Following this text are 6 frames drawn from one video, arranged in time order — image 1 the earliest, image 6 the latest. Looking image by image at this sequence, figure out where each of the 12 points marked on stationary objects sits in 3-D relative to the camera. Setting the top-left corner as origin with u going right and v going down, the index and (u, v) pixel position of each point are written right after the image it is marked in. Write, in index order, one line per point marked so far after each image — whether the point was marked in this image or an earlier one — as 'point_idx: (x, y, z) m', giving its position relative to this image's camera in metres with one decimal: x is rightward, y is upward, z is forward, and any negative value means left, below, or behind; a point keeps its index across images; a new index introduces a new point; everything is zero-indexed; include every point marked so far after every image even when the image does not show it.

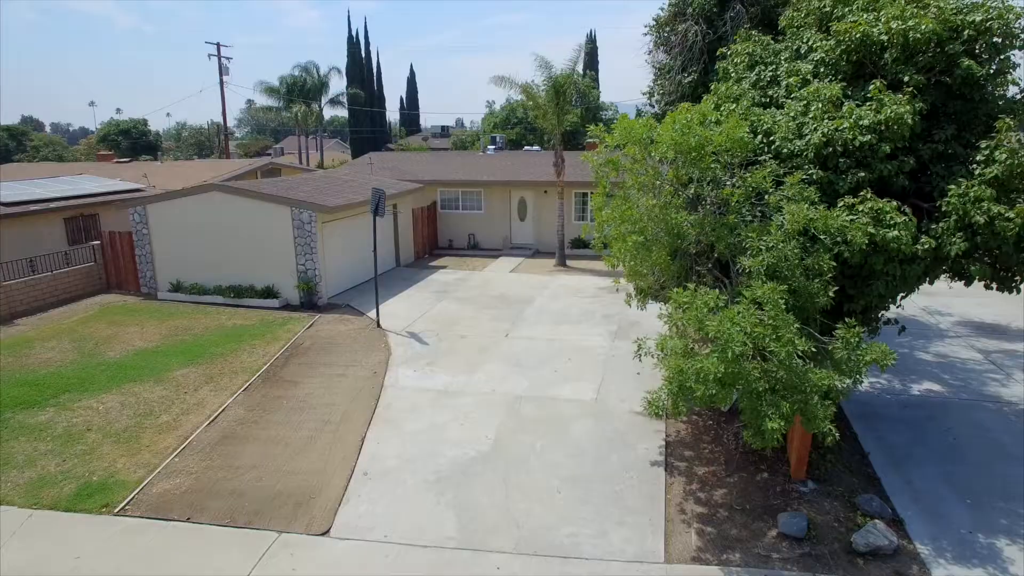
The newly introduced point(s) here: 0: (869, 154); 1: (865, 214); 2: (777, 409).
0: (+3.6, +1.4, +6.6) m
1: (+3.4, +0.7, +6.2) m
2: (+2.2, -1.0, +5.3) m
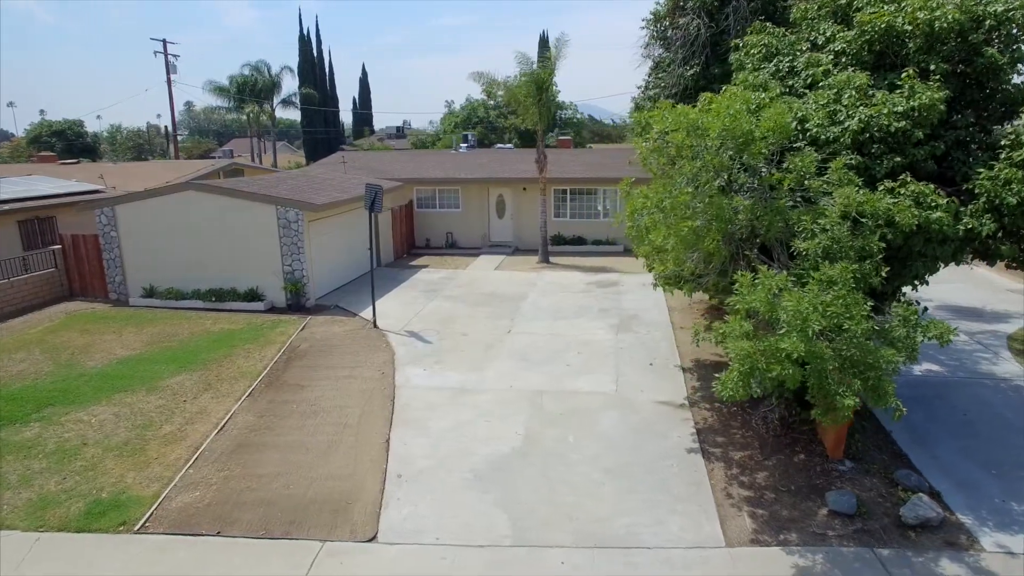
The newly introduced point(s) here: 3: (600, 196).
0: (+4.1, +1.6, +6.8) m
1: (+3.9, +0.9, +6.4) m
2: (+2.8, -0.8, +5.4) m
3: (+2.5, +2.6, +18.5) m
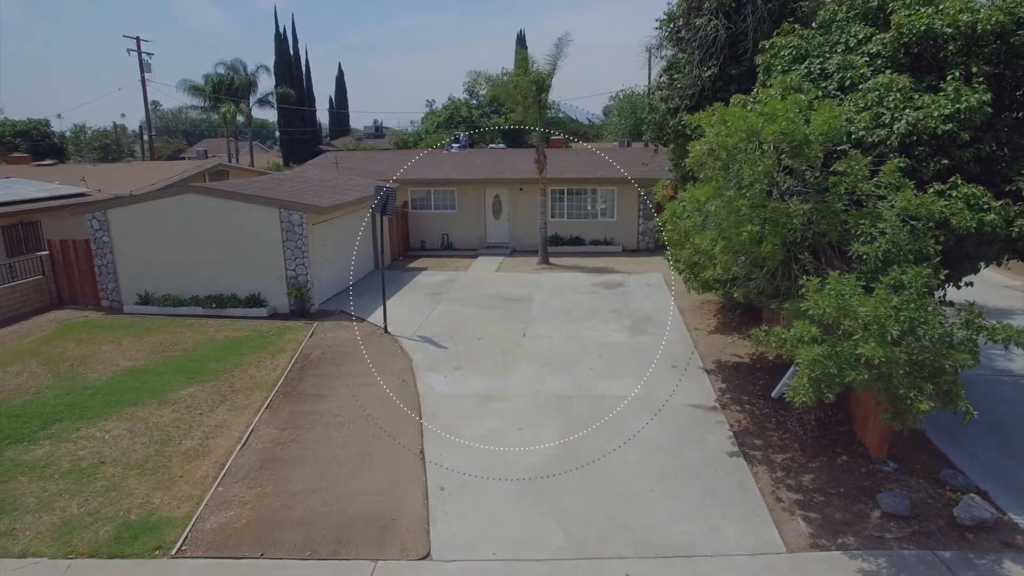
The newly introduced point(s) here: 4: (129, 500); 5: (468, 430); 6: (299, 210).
0: (+4.6, +1.5, +6.9) m
1: (+4.4, +0.9, +6.4) m
2: (+3.4, -0.9, +5.4) m
3: (+2.4, +2.6, +18.5) m
4: (-4.3, -2.4, +7.2) m
5: (-0.6, -1.9, +8.7) m
6: (-4.2, +1.5, +12.8) m
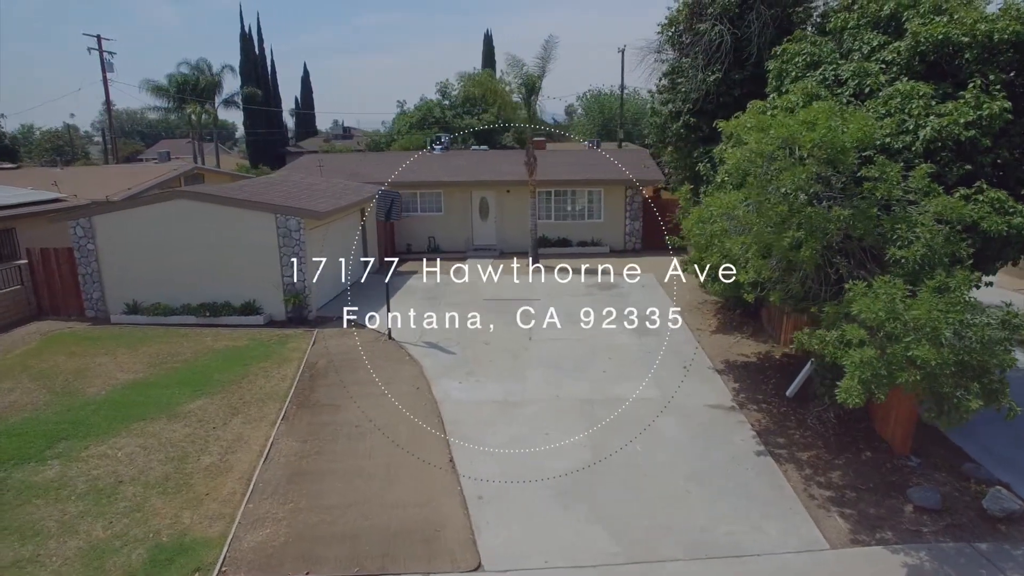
0: (+5.0, +1.5, +7.1) m
1: (+4.9, +0.9, +6.7) m
2: (+4.0, -0.9, +5.6) m
3: (+2.1, +2.6, +18.6) m
4: (-3.8, -2.5, +7.0) m
5: (-0.2, -2.0, +8.7) m
6: (-4.1, +1.4, +12.5) m
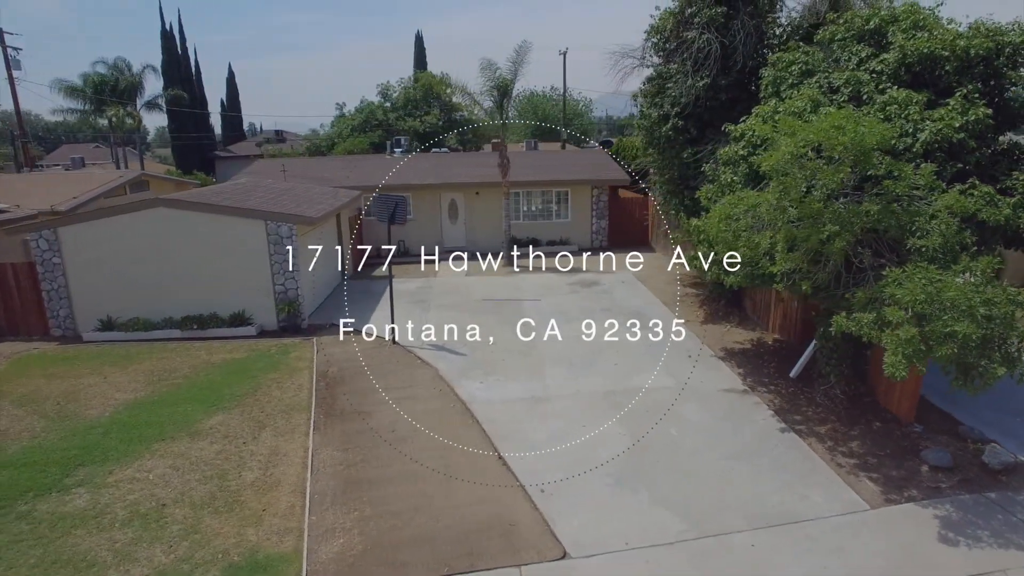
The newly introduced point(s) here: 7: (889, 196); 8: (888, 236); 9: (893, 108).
0: (+5.6, +1.7, +8.1) m
1: (+5.5, +1.1, +7.6) m
2: (+4.8, -0.7, +6.4) m
3: (+1.2, +2.7, +19.0) m
4: (-3.0, -2.6, +6.7) m
5: (+0.3, -2.0, +8.9) m
6: (-4.2, +1.2, +12.2) m
7: (+4.3, +1.1, +7.5) m
8: (+4.3, +0.6, +7.5) m
9: (+4.9, +2.3, +8.3) m
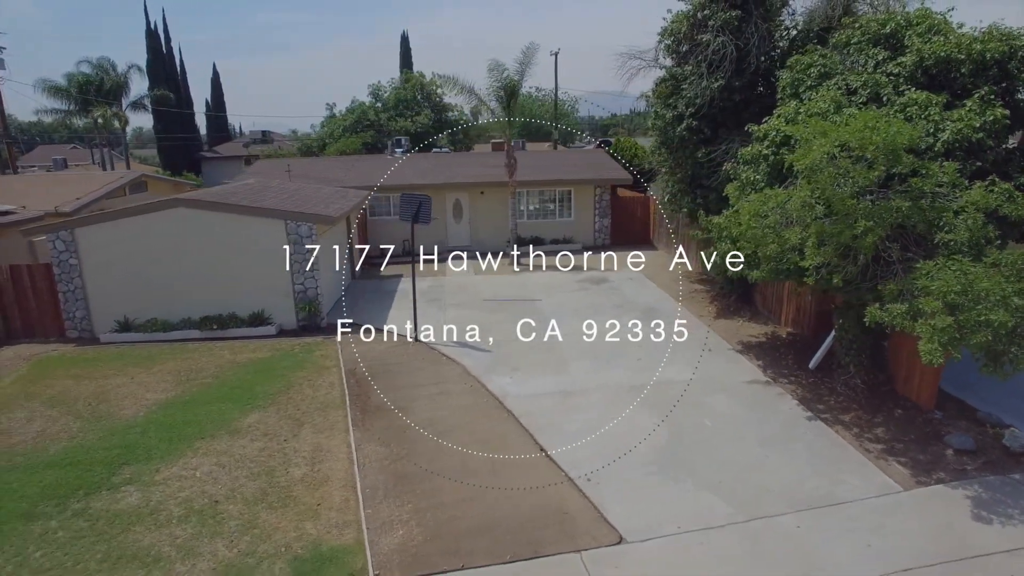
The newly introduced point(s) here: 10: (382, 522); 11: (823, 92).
0: (+6.1, +1.9, +8.5) m
1: (+6.0, +1.2, +8.0) m
2: (+5.4, -0.6, +6.8) m
3: (+1.2, +2.7, +19.2) m
4: (-2.4, -2.6, +6.8) m
5: (+0.8, -1.9, +9.1) m
6: (-3.8, +1.3, +12.2) m
7: (+4.9, +1.2, +7.9) m
8: (+4.9, +0.7, +7.9) m
9: (+5.3, +2.4, +8.7) m
10: (-1.4, -2.5, +7.1) m
11: (+4.5, +2.9, +9.5) m
